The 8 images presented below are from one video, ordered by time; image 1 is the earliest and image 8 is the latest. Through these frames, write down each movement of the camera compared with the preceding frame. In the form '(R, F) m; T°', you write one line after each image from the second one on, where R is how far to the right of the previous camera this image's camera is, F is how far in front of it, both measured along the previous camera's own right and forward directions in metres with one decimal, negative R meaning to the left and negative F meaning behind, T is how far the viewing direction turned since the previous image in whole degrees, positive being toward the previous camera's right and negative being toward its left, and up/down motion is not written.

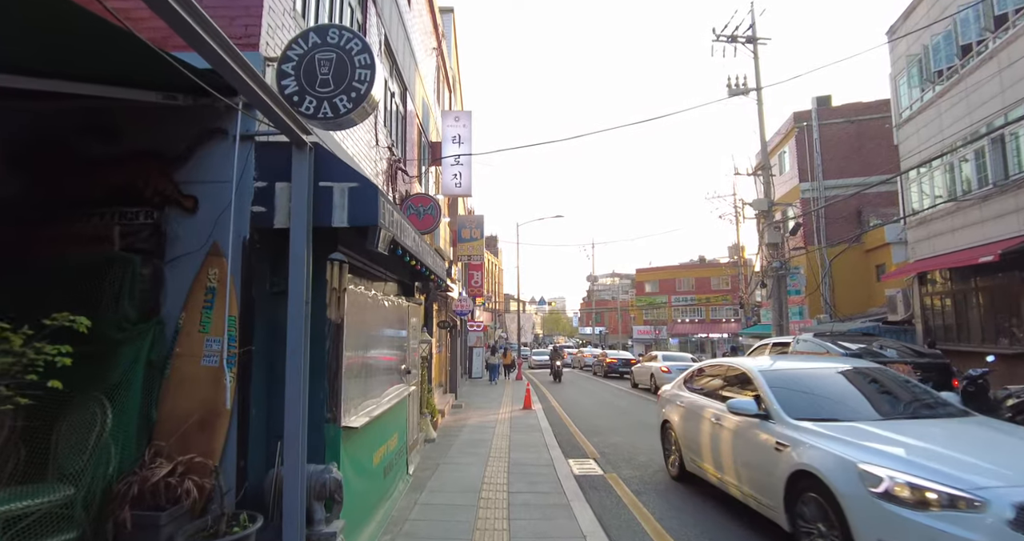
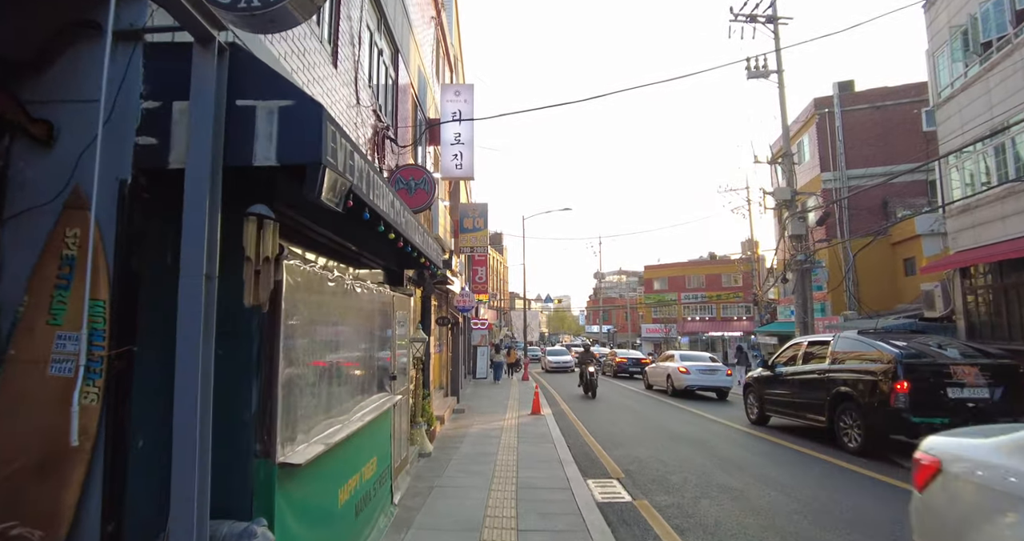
(0.0, +1.4) m; -1°
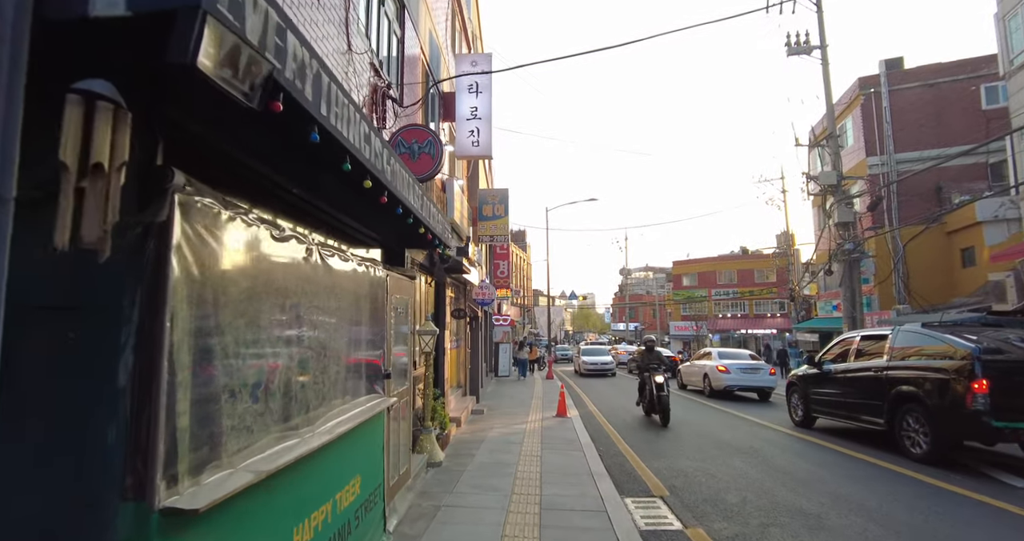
(0.0, +1.2) m; -3°
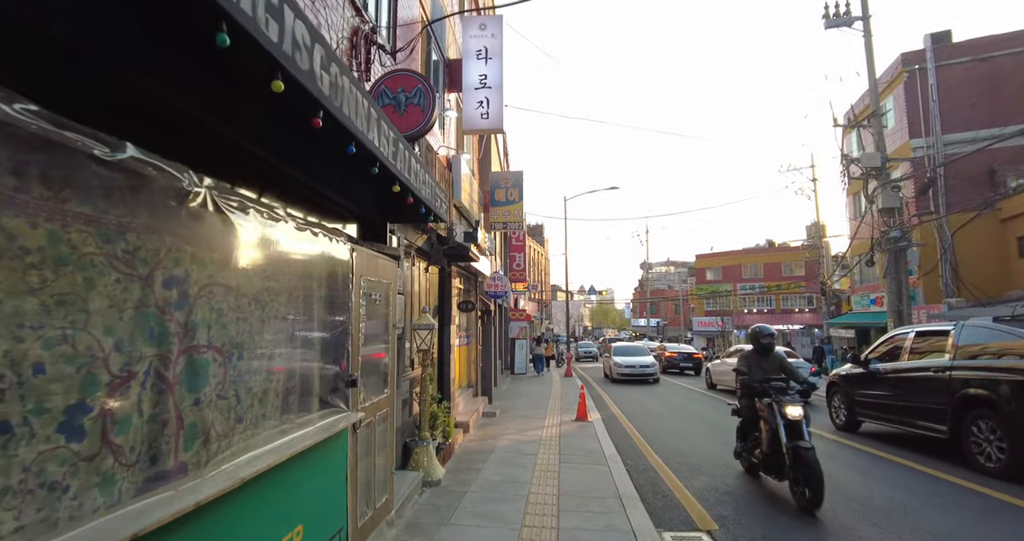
(+0.1, +1.2) m; -2°
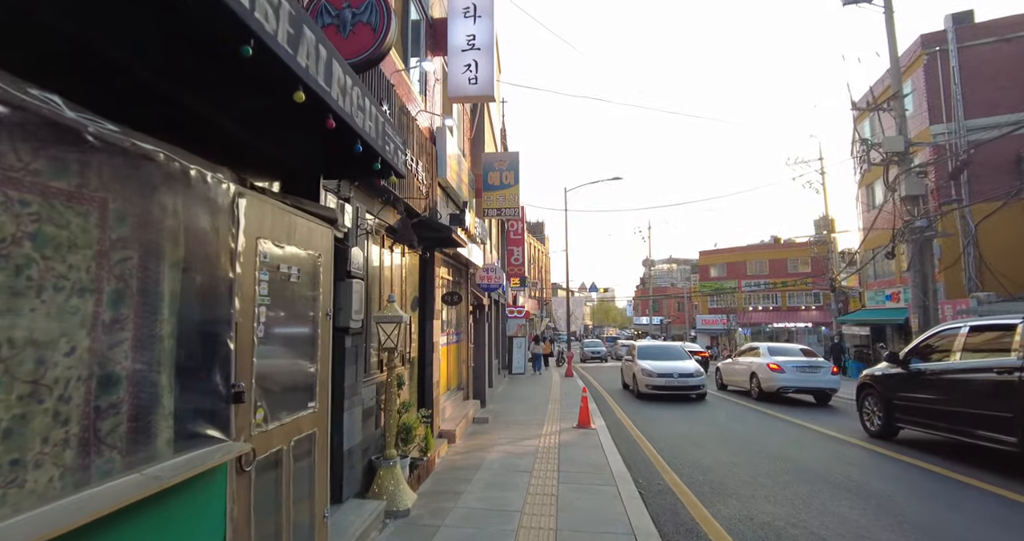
(+0.1, +1.3) m; 0°
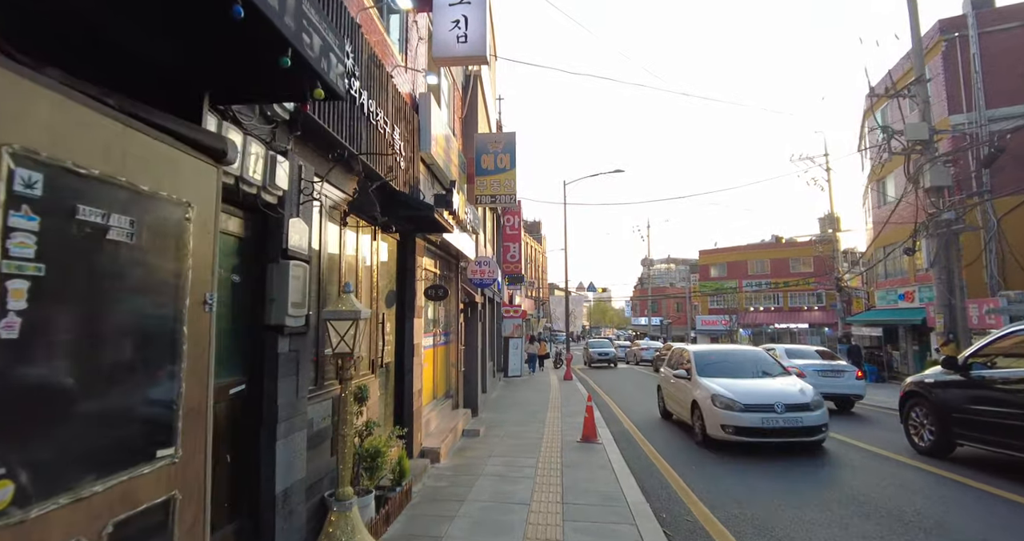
(0.0, +1.3) m; 0°
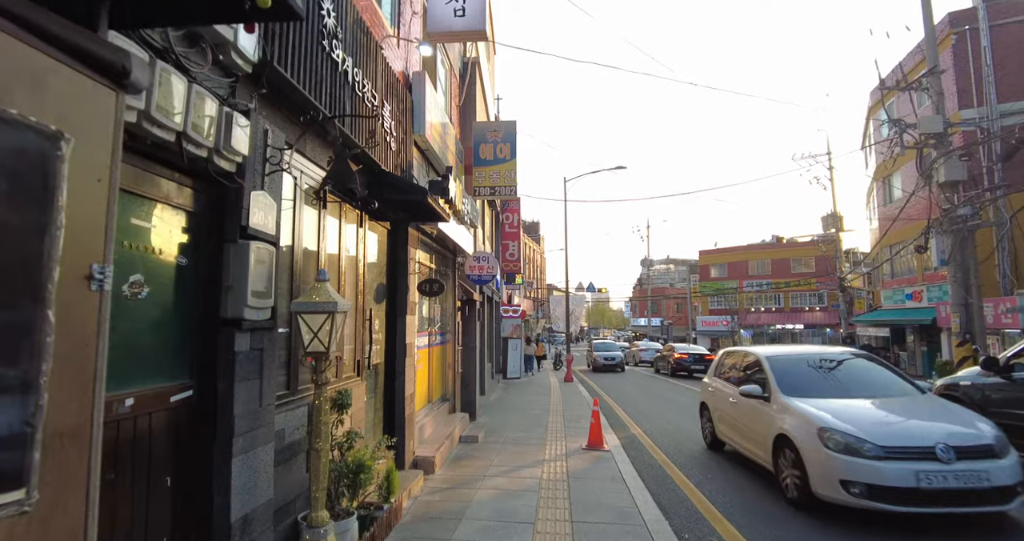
(0.0, +0.6) m; 0°
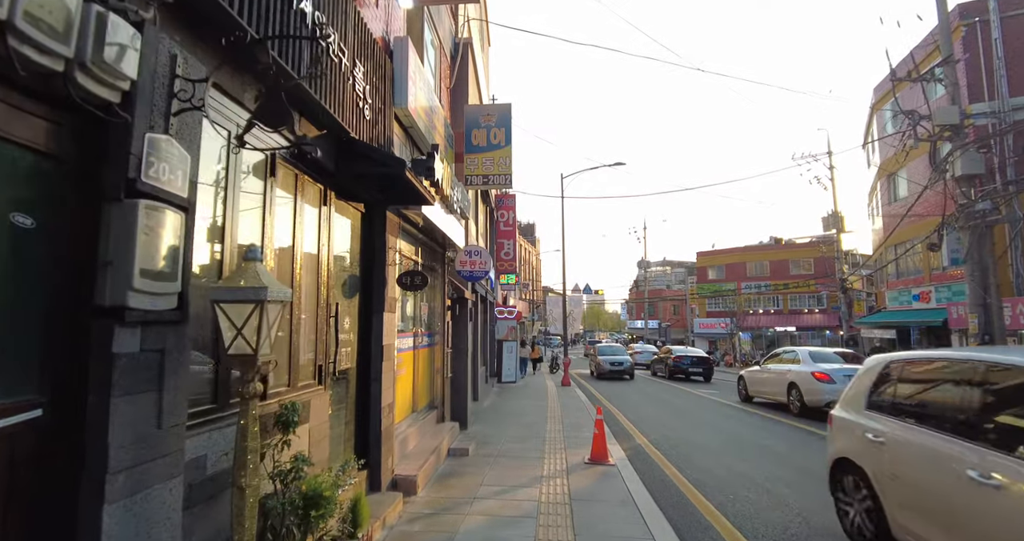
(0.0, +0.9) m; +1°
